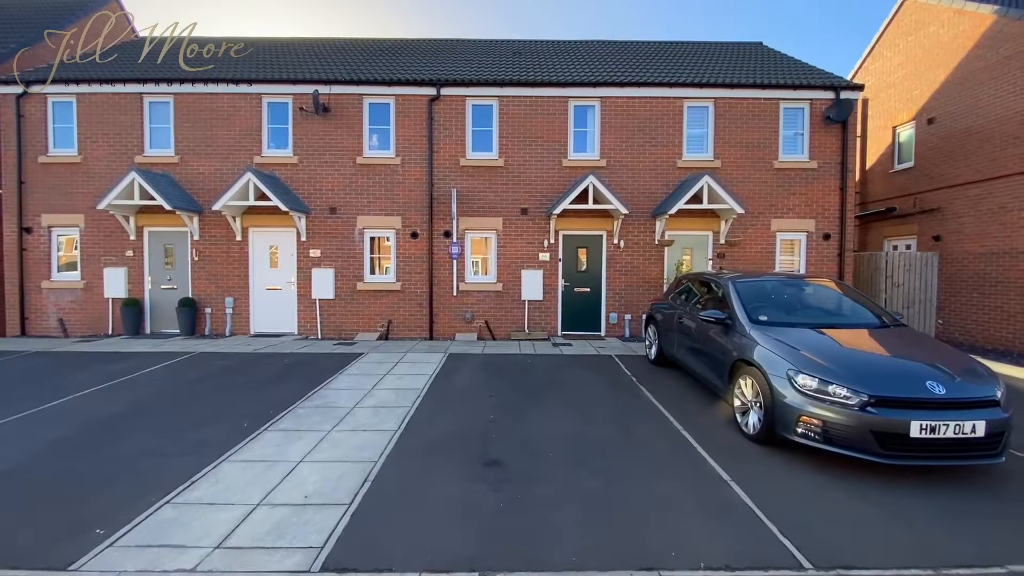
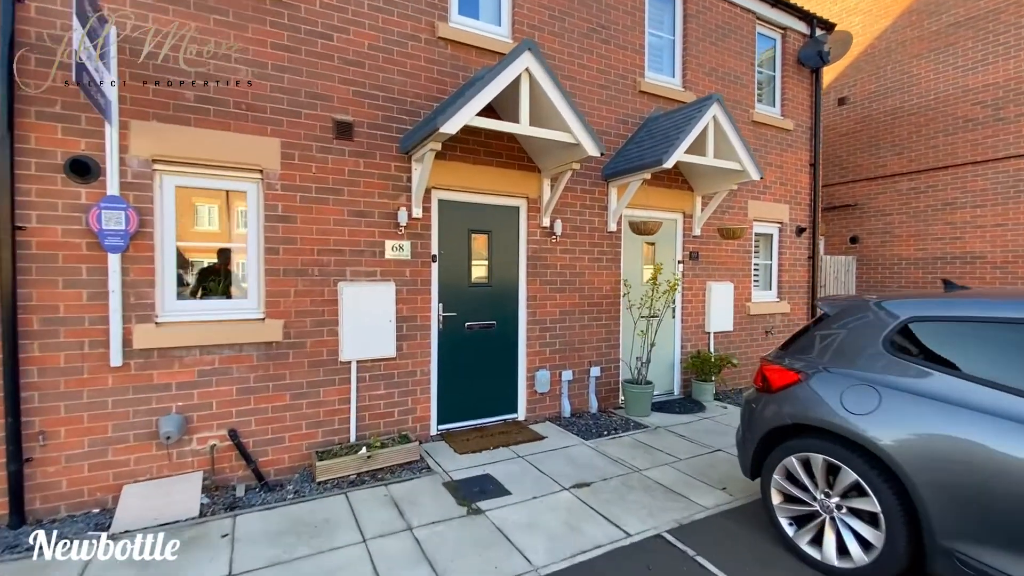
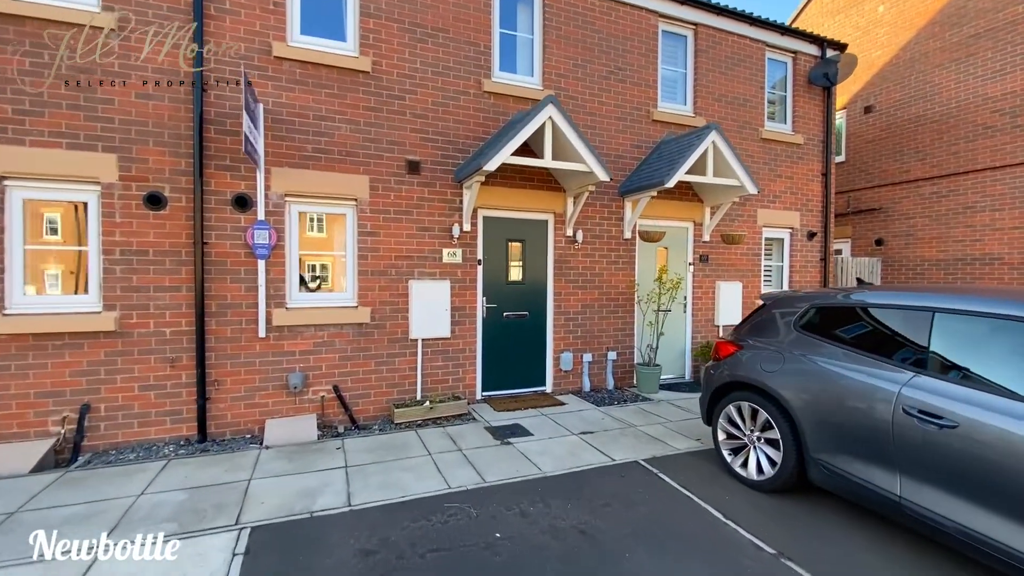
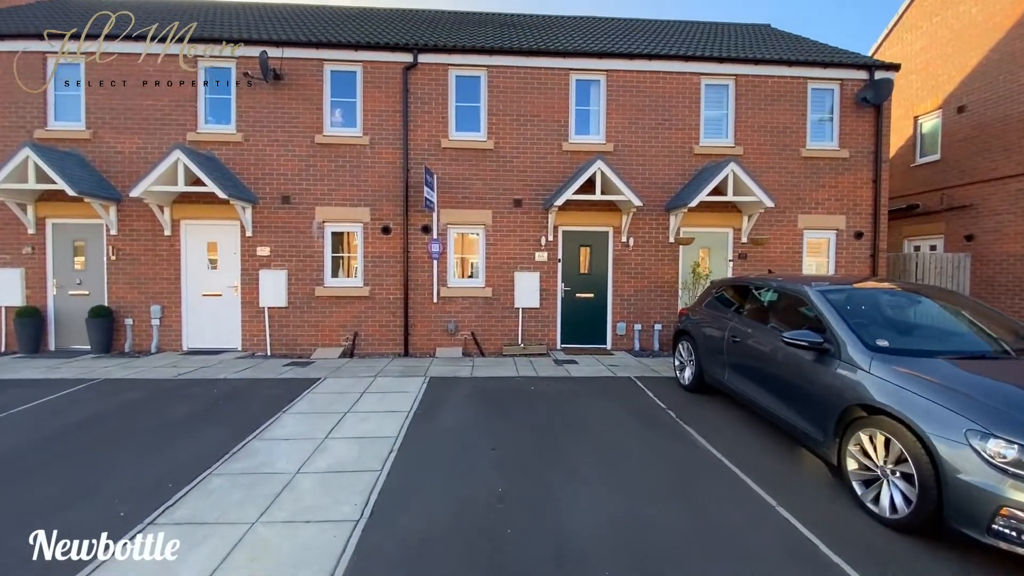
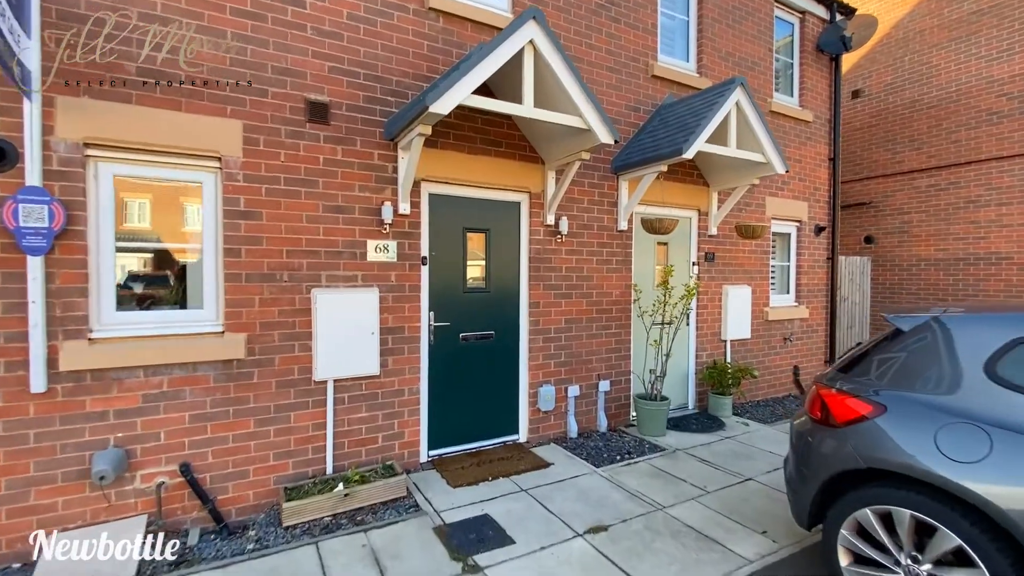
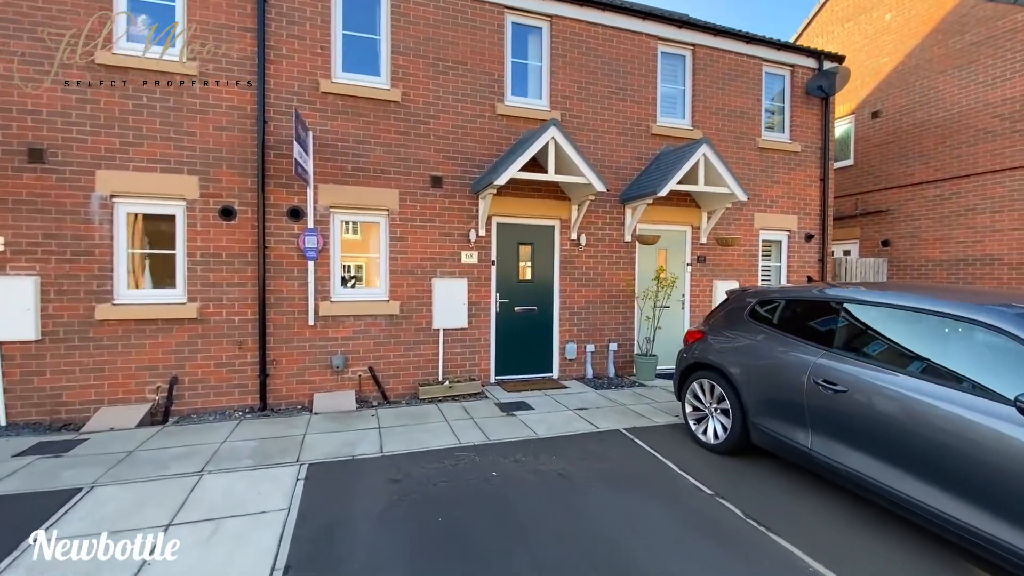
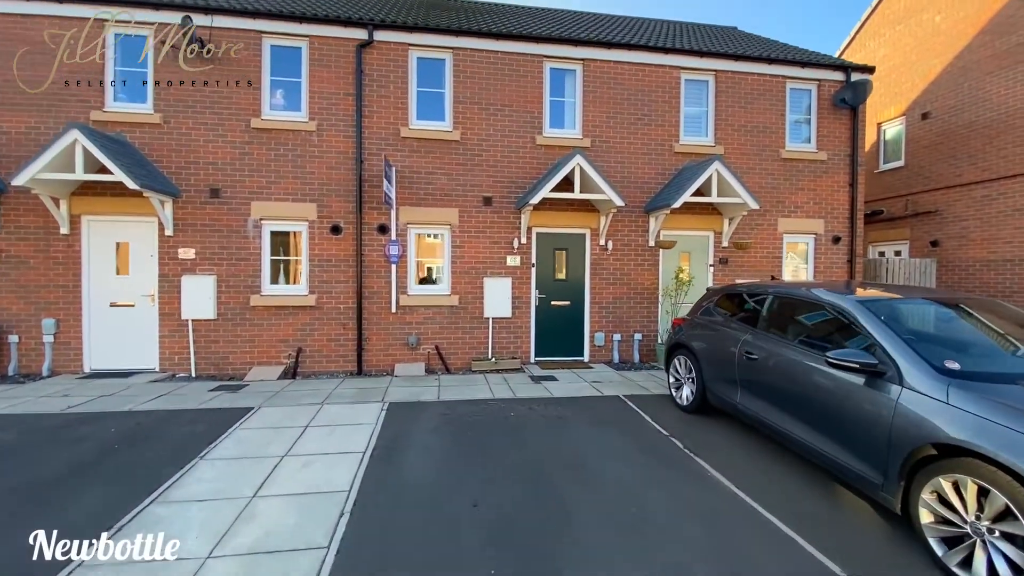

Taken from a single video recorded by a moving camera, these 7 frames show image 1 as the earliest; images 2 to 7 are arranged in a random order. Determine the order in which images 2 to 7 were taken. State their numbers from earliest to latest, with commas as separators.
4, 7, 6, 3, 2, 5
